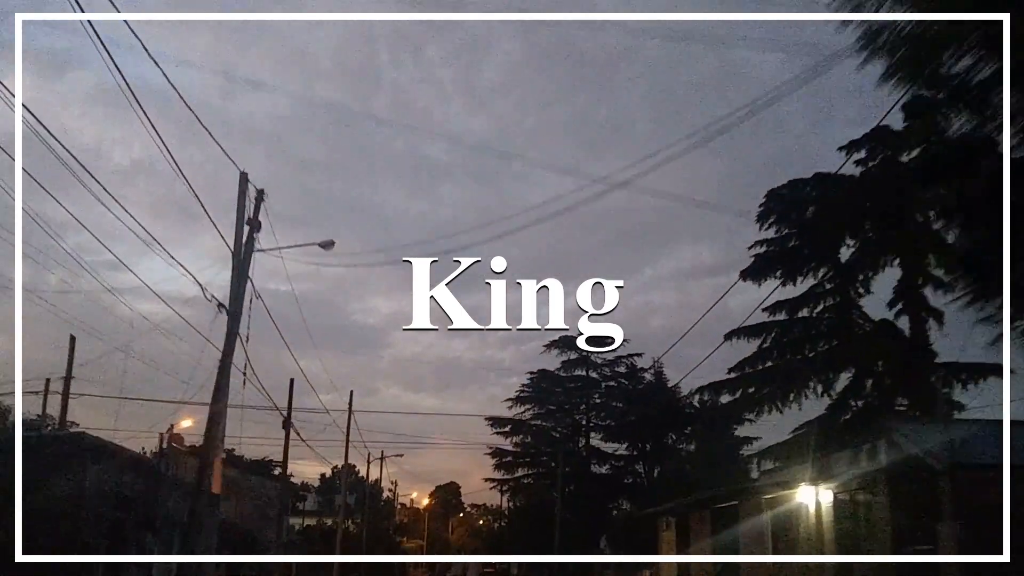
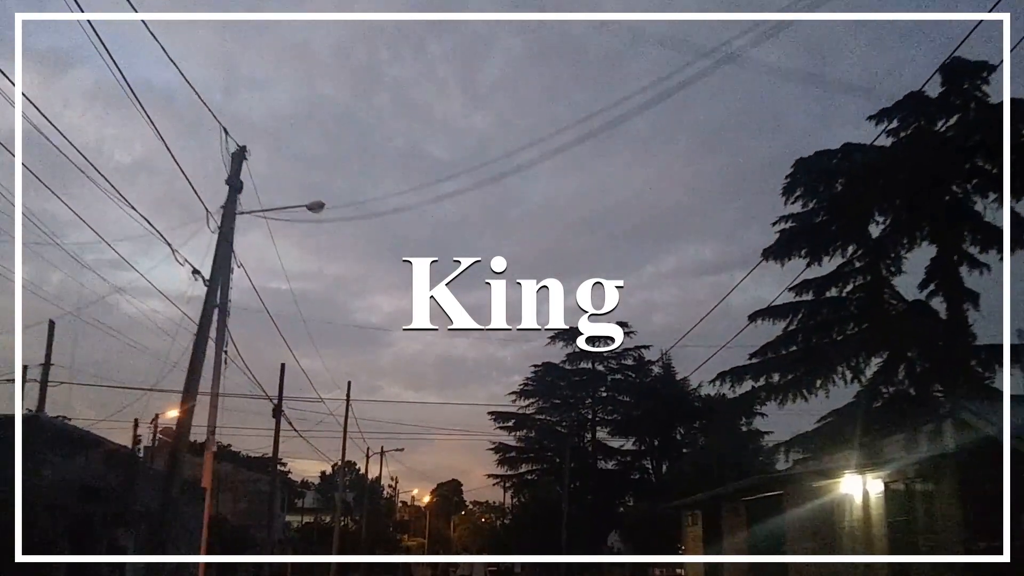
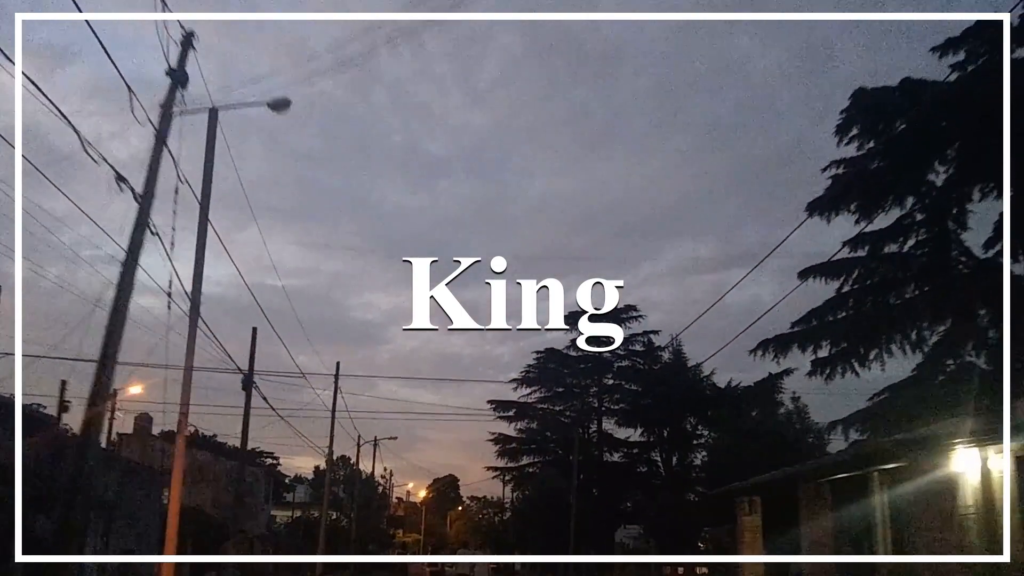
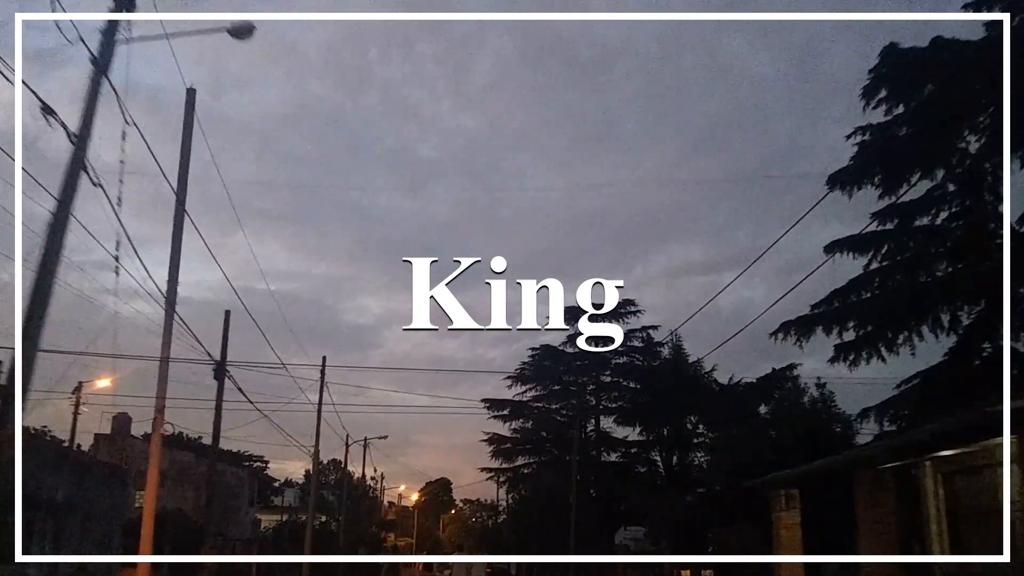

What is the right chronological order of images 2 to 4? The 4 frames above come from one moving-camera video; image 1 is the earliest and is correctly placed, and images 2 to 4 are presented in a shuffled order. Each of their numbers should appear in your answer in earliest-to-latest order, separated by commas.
2, 3, 4
